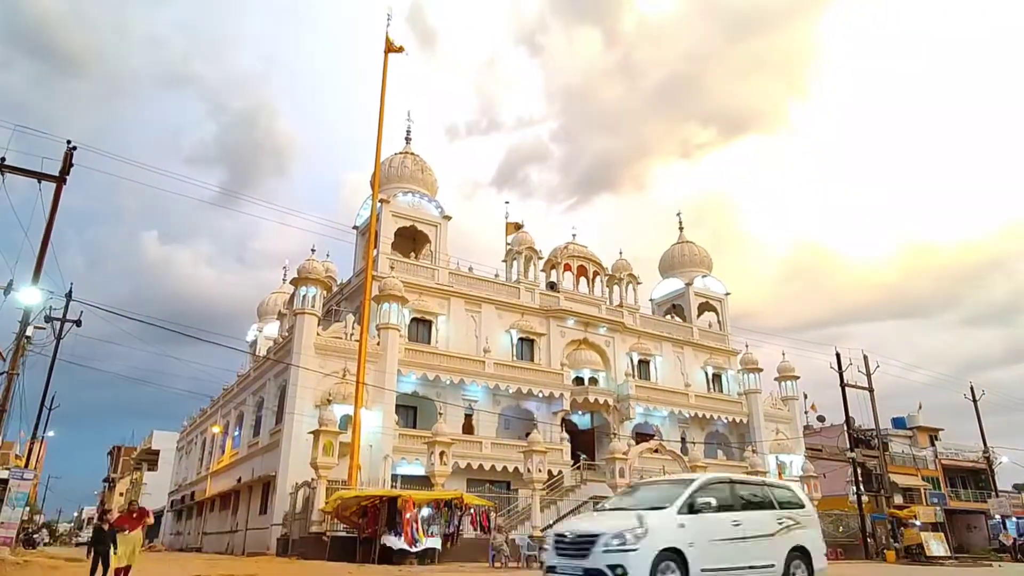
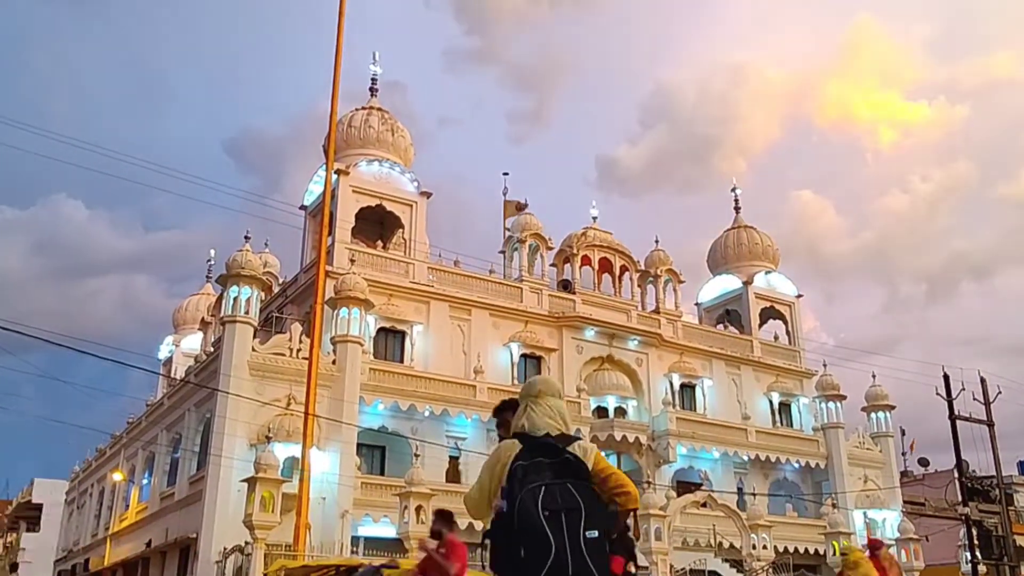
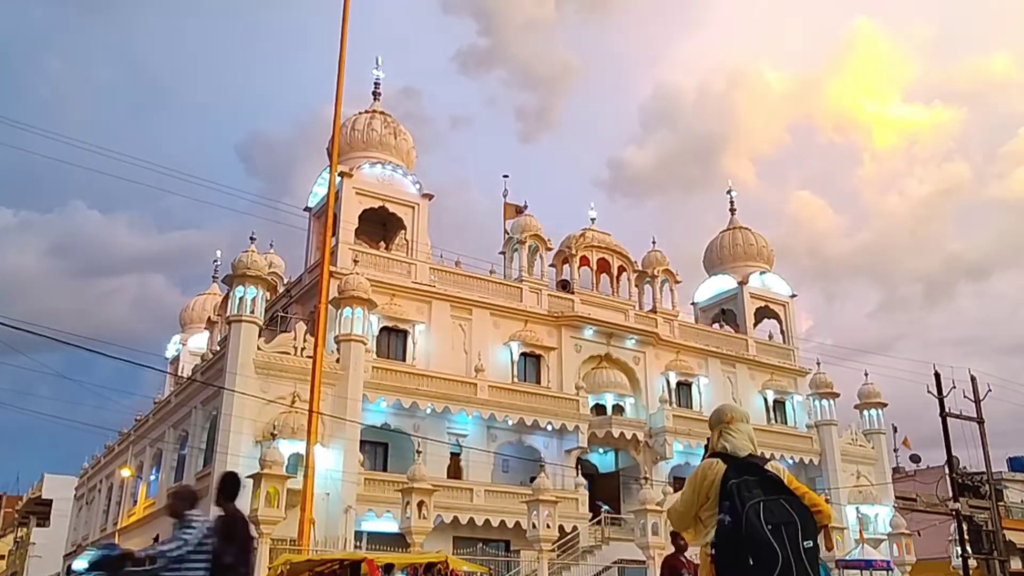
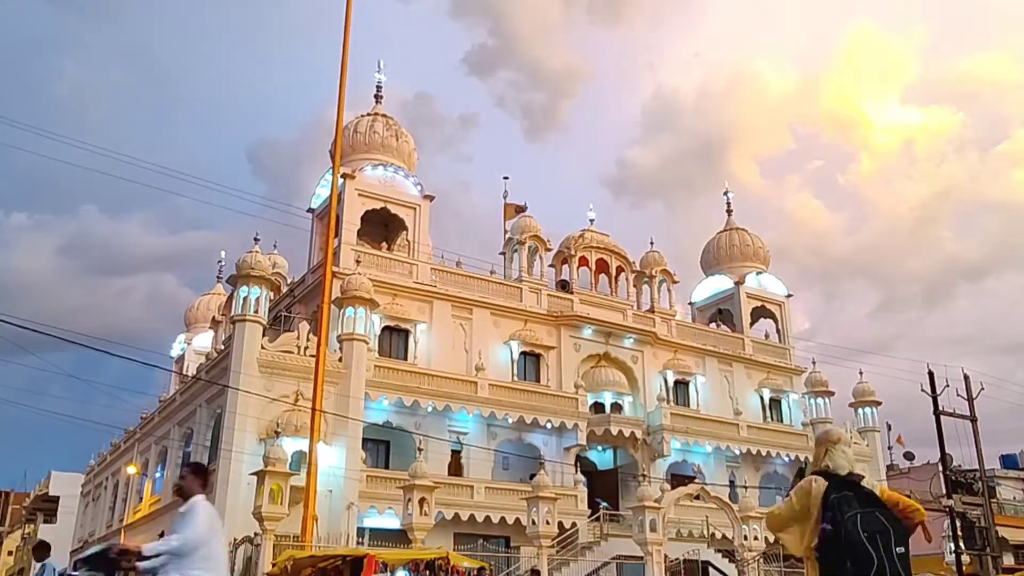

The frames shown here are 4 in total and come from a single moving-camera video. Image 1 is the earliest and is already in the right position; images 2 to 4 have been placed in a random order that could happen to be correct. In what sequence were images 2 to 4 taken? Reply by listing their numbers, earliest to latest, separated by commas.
4, 3, 2
